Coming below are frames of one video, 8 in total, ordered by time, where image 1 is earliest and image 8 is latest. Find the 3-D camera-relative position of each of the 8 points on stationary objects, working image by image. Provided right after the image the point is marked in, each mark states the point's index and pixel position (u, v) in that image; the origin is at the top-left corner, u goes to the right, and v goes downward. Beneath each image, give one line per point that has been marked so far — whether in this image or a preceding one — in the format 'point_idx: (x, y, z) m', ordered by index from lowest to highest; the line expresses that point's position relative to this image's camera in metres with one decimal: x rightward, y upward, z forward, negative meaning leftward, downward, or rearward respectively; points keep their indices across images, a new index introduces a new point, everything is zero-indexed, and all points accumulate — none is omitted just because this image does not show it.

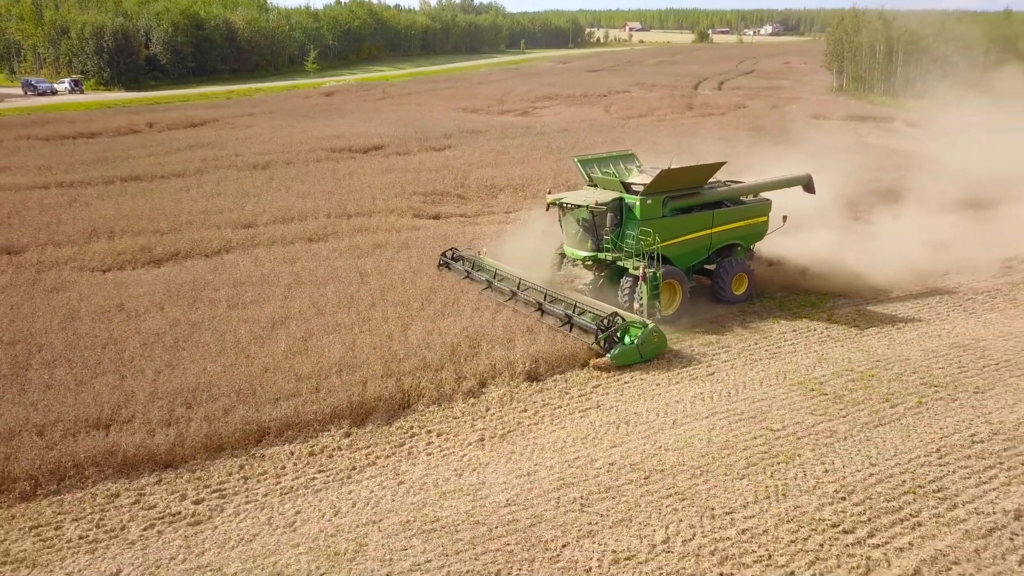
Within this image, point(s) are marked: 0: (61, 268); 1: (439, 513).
0: (-6.0, +0.3, +10.8) m
1: (-0.5, -1.6, +5.8) m
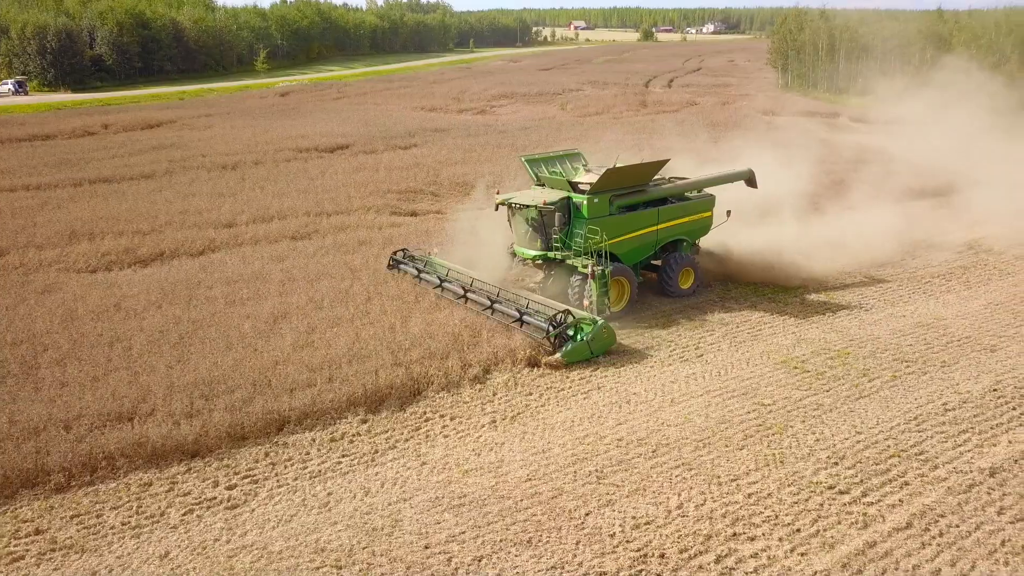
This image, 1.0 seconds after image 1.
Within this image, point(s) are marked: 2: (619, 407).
0: (-6.1, +0.2, +10.8) m
1: (-0.3, -1.5, +6.1) m
2: (+1.0, -1.1, +7.4) m
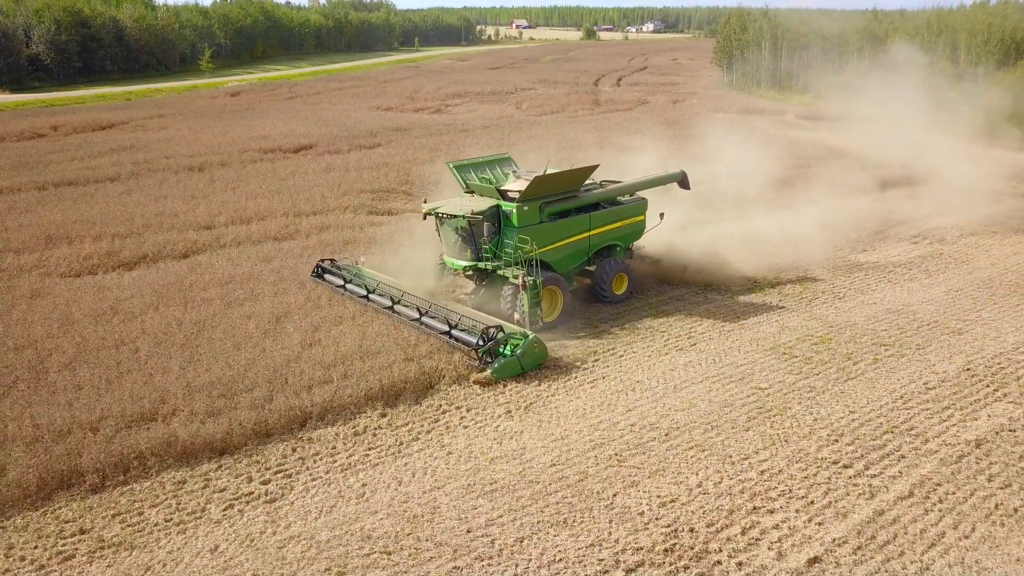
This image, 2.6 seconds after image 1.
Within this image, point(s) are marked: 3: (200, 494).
0: (-6.3, +0.2, +10.6) m
1: (-0.1, -1.5, +6.3) m
2: (+1.1, -1.0, +7.7) m
3: (-2.3, -1.5, +5.9) m
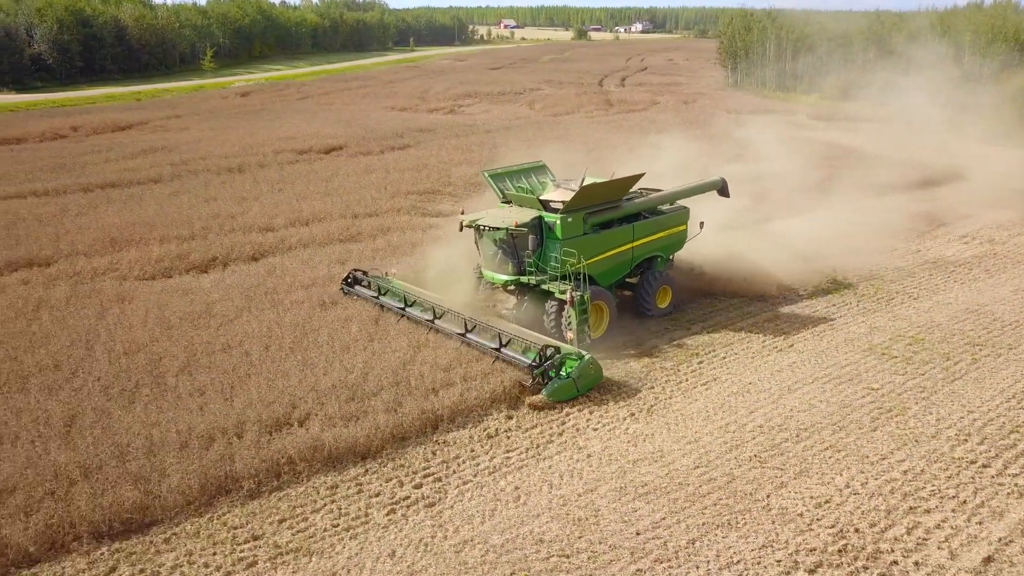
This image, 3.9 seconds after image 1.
0: (-5.2, +0.1, +10.5) m
1: (+1.0, -1.5, +6.3) m
2: (+2.2, -1.0, +7.8) m
3: (-1.1, -1.5, +5.9) m
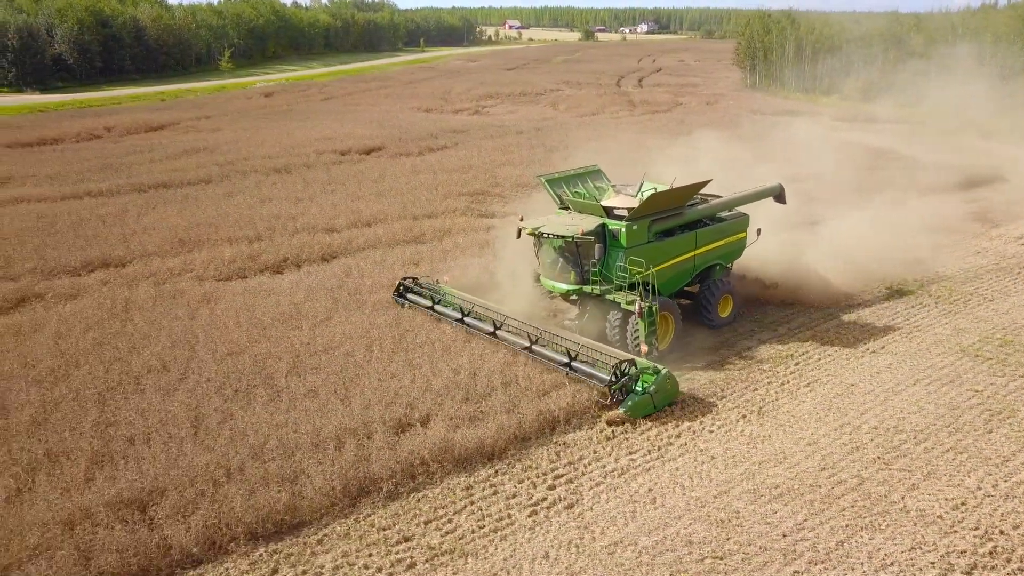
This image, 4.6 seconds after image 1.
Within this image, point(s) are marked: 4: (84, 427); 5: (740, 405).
0: (-4.2, +0.1, +10.5) m
1: (+2.0, -1.5, +6.3) m
2: (+3.2, -1.0, +7.8) m
3: (-0.1, -1.5, +5.9) m
4: (-3.3, -1.1, +6.4) m
5: (+2.1, -1.1, +7.6) m
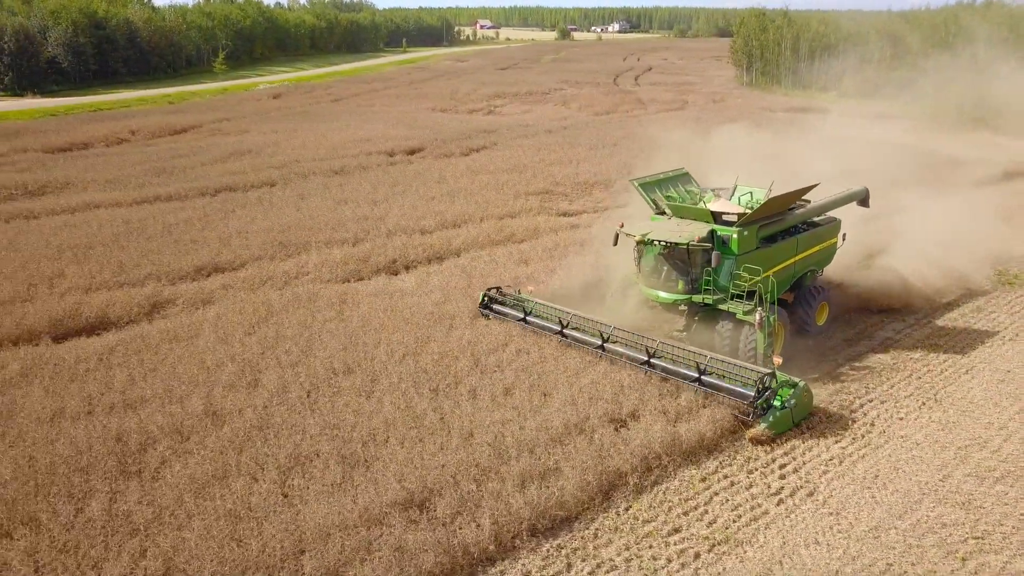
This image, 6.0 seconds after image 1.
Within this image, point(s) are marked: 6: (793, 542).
0: (-2.6, +0.1, +10.5) m
1: (+3.8, -1.4, +6.5) m
2: (+4.9, -0.9, +8.0) m
3: (+1.7, -1.5, +6.0) m
4: (-1.6, -1.1, +6.4) m
5: (+3.8, -1.0, +7.8) m
6: (+1.9, -1.7, +5.5) m
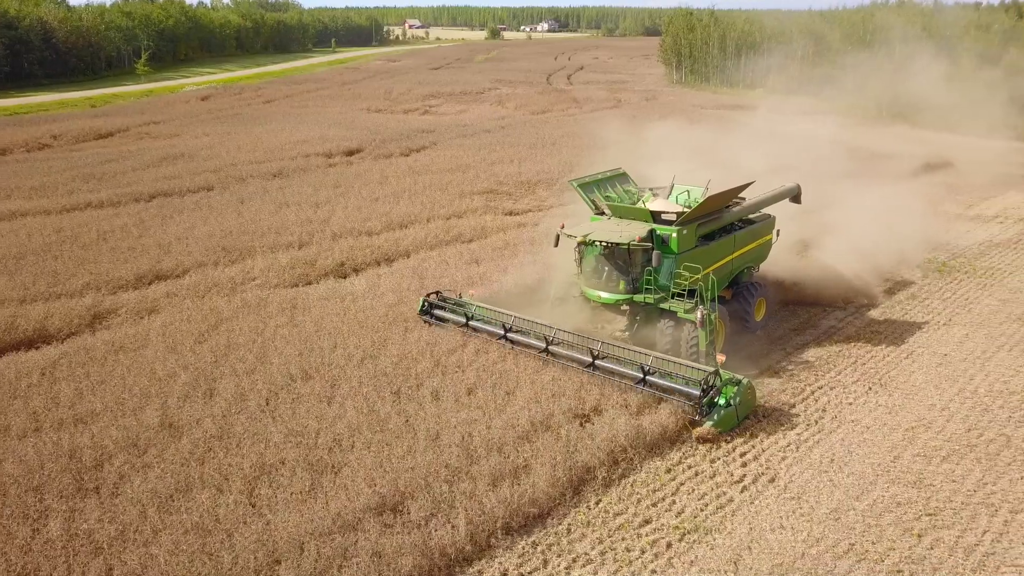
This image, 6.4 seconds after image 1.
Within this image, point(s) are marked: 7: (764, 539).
0: (-3.2, 0.0, +10.2) m
1: (+3.5, -1.3, +6.8) m
2: (+4.5, -0.8, +8.4) m
3: (+1.4, -1.5, +6.2) m
4: (-1.8, -1.1, +6.2) m
5: (+3.4, -0.9, +8.1) m
6: (+1.7, -1.6, +5.6) m
7: (+1.7, -1.7, +5.5) m
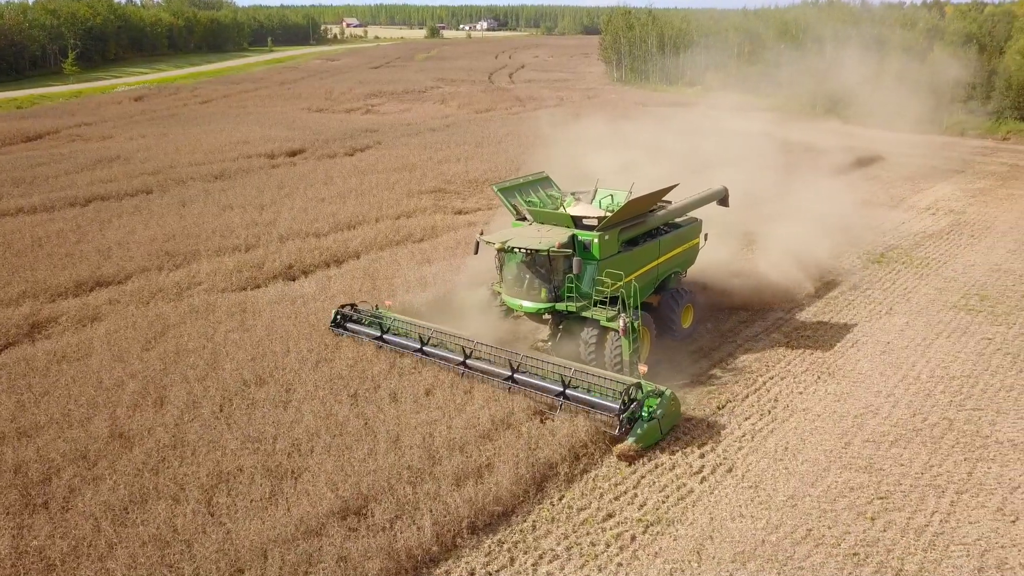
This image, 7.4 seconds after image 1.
0: (-3.8, -0.1, +10.0) m
1: (+3.2, -1.2, +7.1) m
2: (+4.0, -0.7, +8.7) m
3: (+1.2, -1.4, +6.3) m
4: (-2.1, -1.2, +6.1) m
5: (+3.0, -0.8, +8.4) m
6: (+1.4, -1.6, +5.7) m
7: (+1.5, -1.6, +5.6) m
